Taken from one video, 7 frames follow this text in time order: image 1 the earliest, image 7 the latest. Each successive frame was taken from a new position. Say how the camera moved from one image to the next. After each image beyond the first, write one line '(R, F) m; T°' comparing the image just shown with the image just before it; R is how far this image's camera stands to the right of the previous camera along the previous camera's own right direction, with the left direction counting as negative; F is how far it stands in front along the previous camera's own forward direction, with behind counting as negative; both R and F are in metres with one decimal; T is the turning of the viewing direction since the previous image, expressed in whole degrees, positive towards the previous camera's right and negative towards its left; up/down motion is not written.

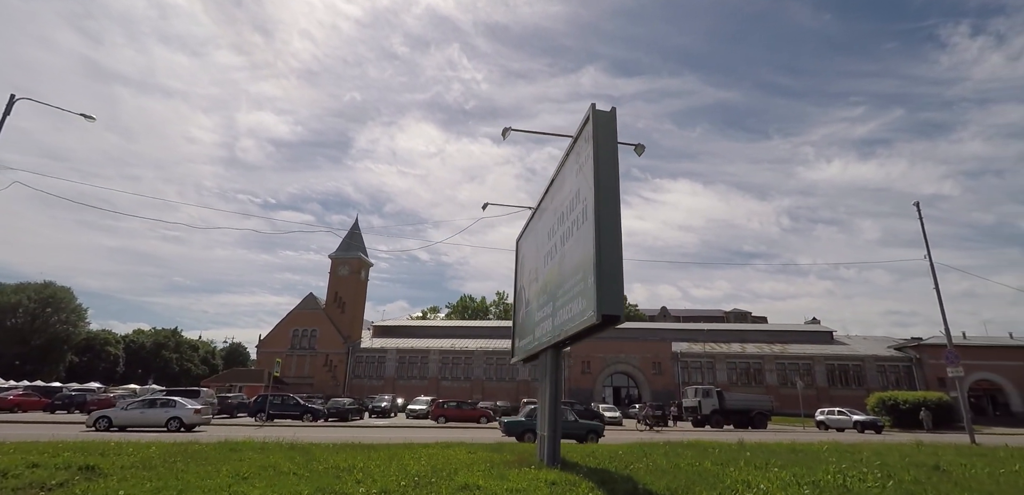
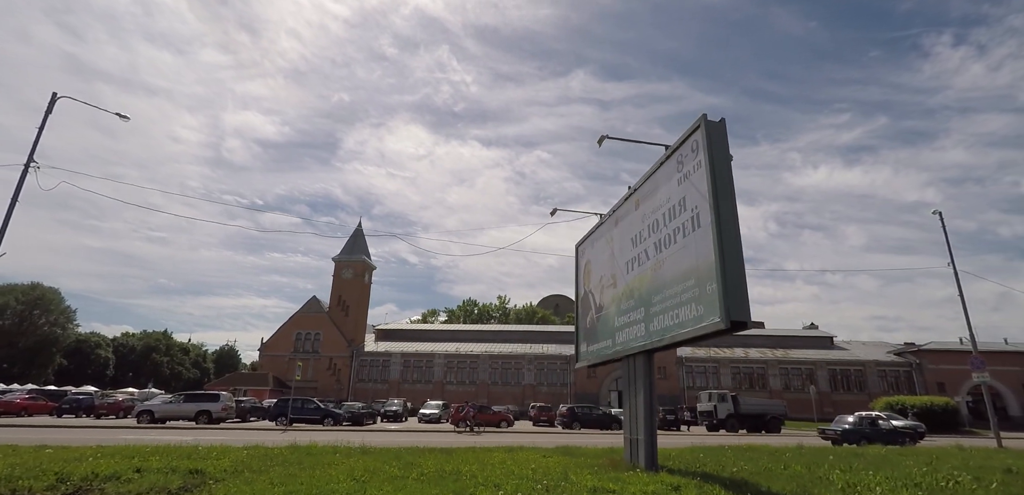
(-2.0, -0.1) m; +1°
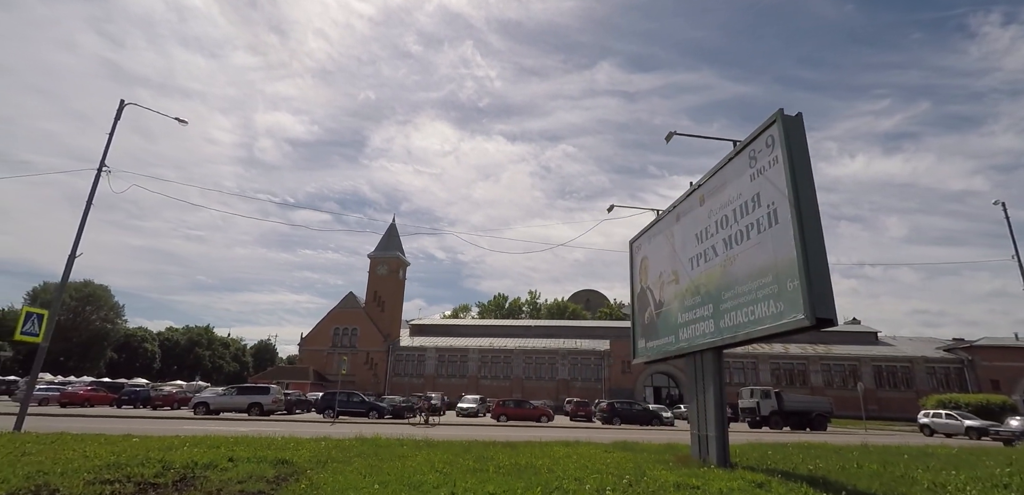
(-0.8, -0.2) m; -3°
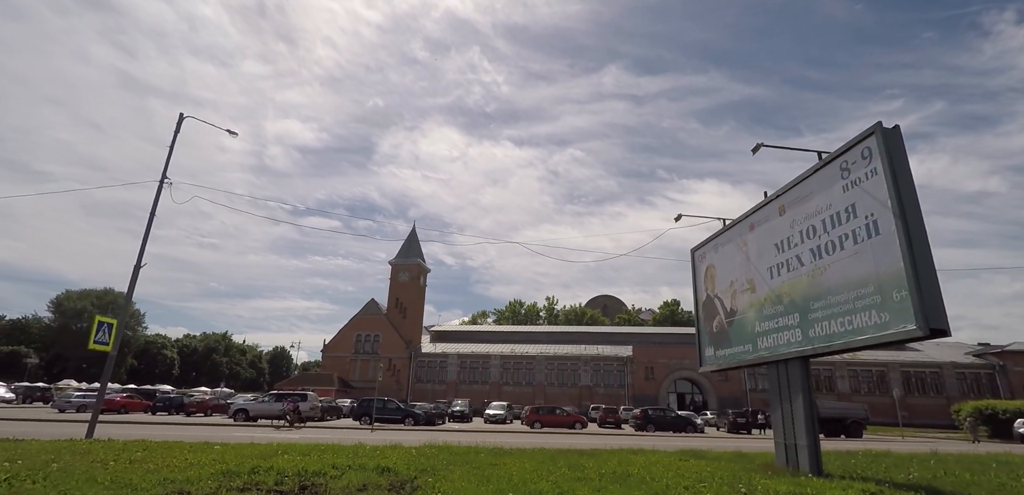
(-1.5, -0.2) m; -1°
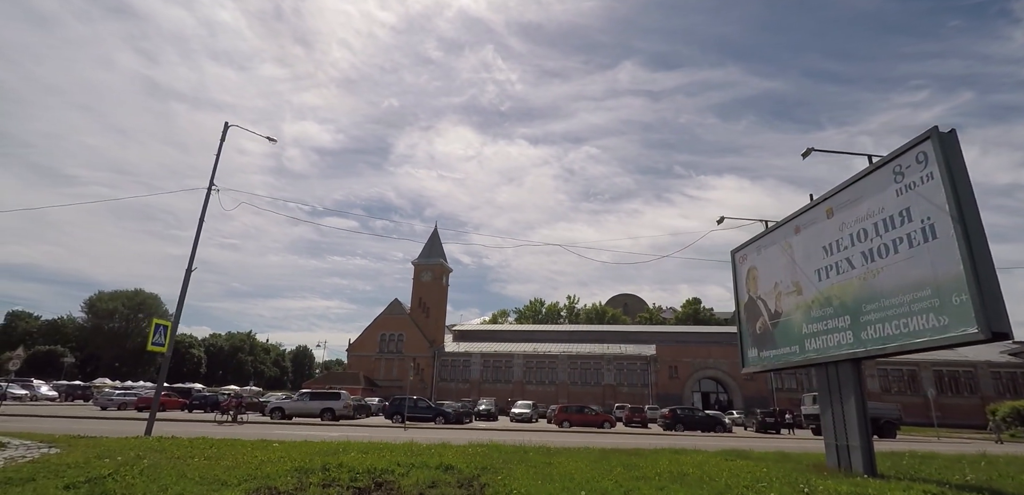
(-0.7, -0.3) m; -2°
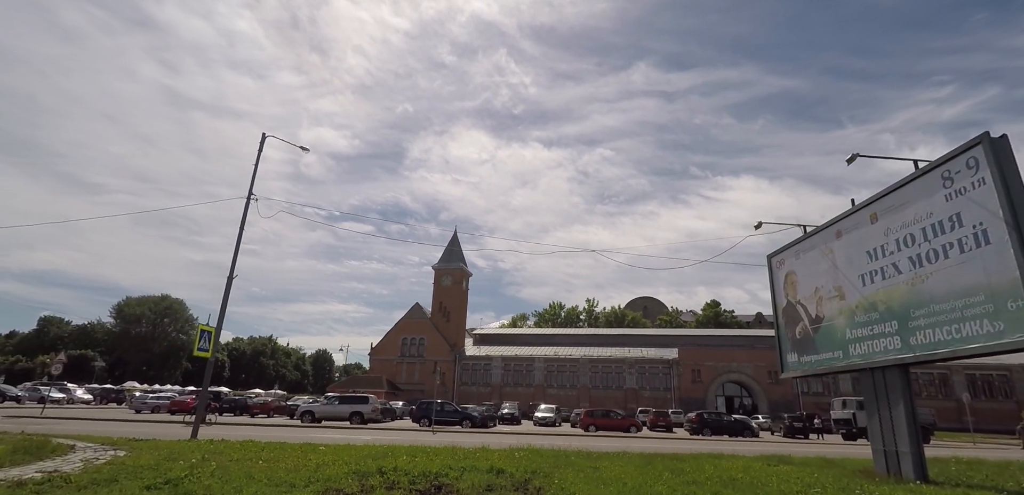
(-0.6, -0.2) m; -2°
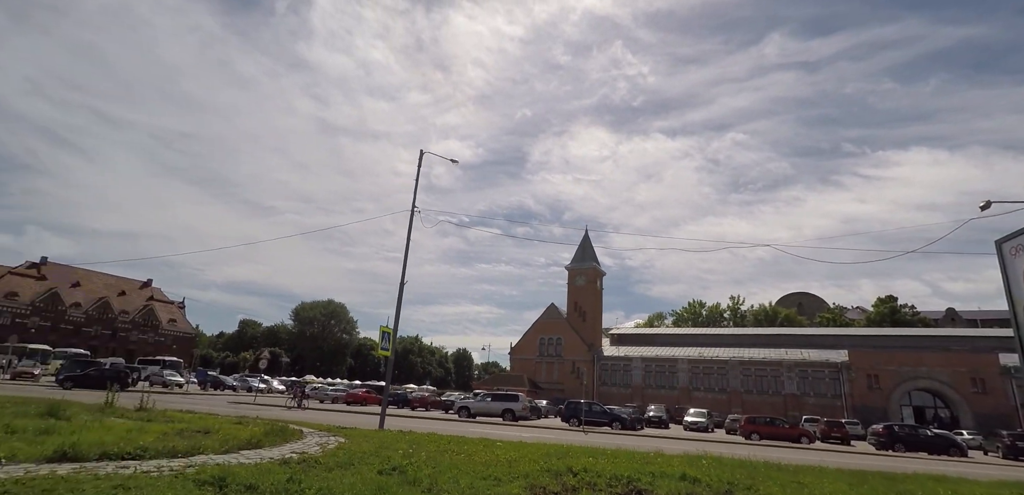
(-1.0, 0.0) m; -14°
